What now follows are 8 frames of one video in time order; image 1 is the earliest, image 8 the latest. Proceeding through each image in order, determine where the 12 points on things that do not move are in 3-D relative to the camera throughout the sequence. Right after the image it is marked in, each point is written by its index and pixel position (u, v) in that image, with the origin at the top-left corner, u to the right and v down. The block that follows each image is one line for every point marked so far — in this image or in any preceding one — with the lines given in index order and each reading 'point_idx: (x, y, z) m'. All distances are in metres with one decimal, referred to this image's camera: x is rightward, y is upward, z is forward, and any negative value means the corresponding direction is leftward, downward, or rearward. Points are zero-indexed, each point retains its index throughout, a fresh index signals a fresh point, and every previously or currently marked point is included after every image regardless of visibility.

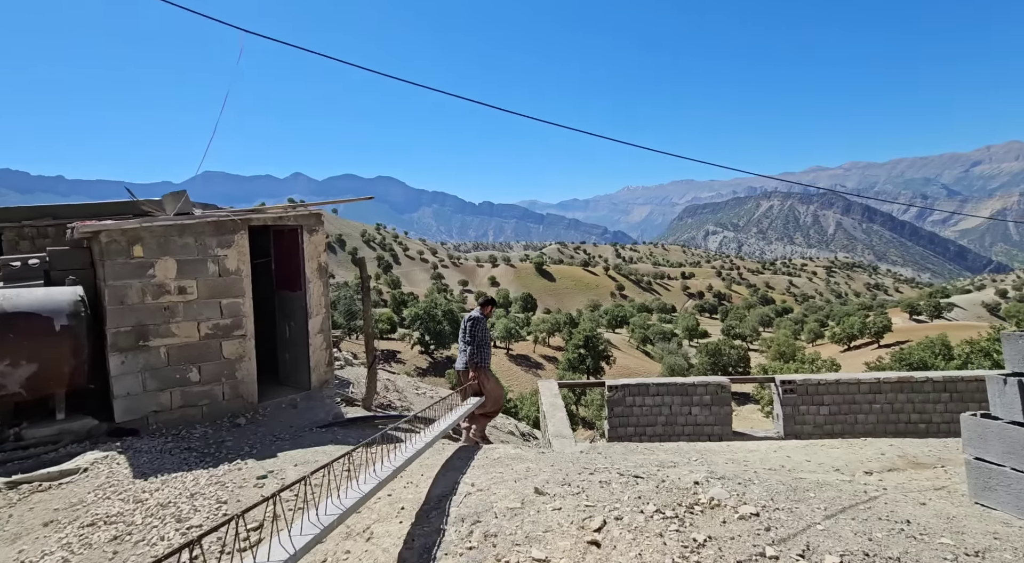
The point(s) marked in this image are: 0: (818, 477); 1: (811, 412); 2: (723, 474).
0: (+5.0, -3.3, +9.9) m
1: (+8.0, -3.5, +16.1) m
2: (+3.4, -3.3, +9.7) m
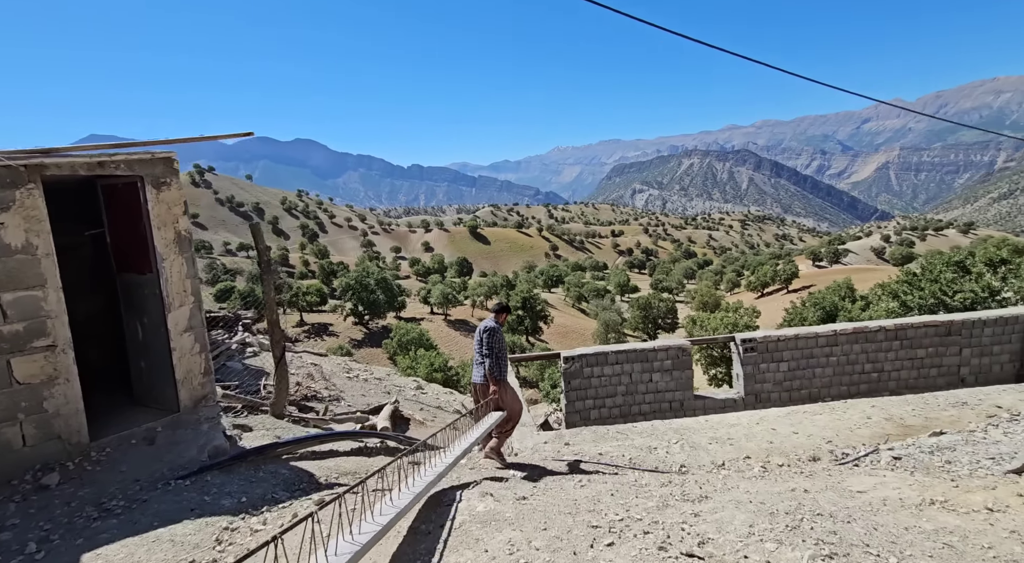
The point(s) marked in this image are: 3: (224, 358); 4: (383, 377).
0: (+4.3, -2.6, +8.7) m
1: (+6.6, -2.2, +15.3) m
2: (+2.7, -2.7, +8.4) m
3: (-6.8, -1.8, +13.9) m
4: (-4.3, -3.2, +19.7) m
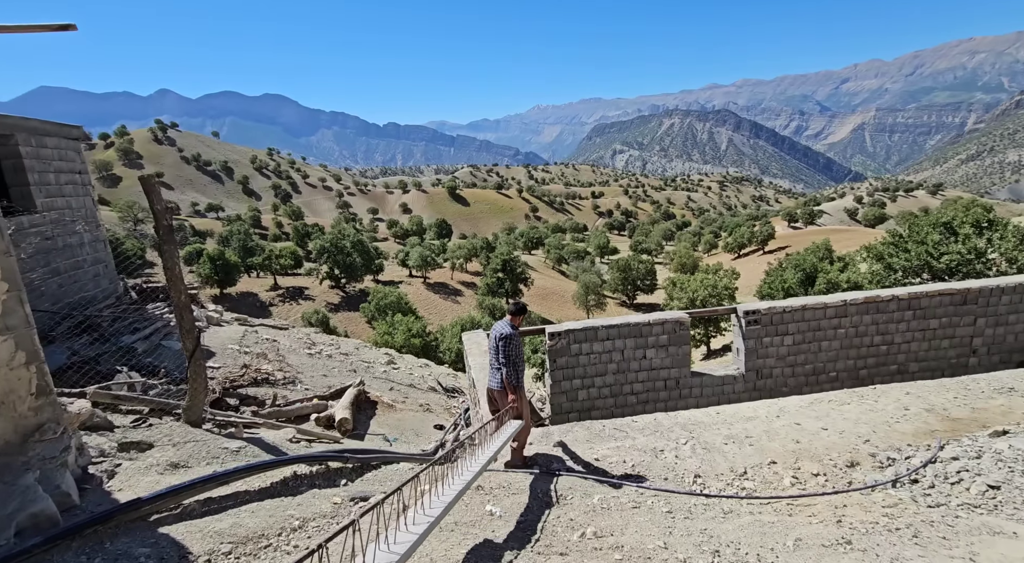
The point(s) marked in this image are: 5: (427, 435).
0: (+4.0, -2.2, +7.3) m
1: (+6.1, -1.4, +13.9) m
2: (+2.5, -2.3, +6.9) m
3: (-7.2, -1.1, +12.1) m
4: (-4.9, -2.2, +18.0) m
5: (-1.7, -3.1, +12.0) m
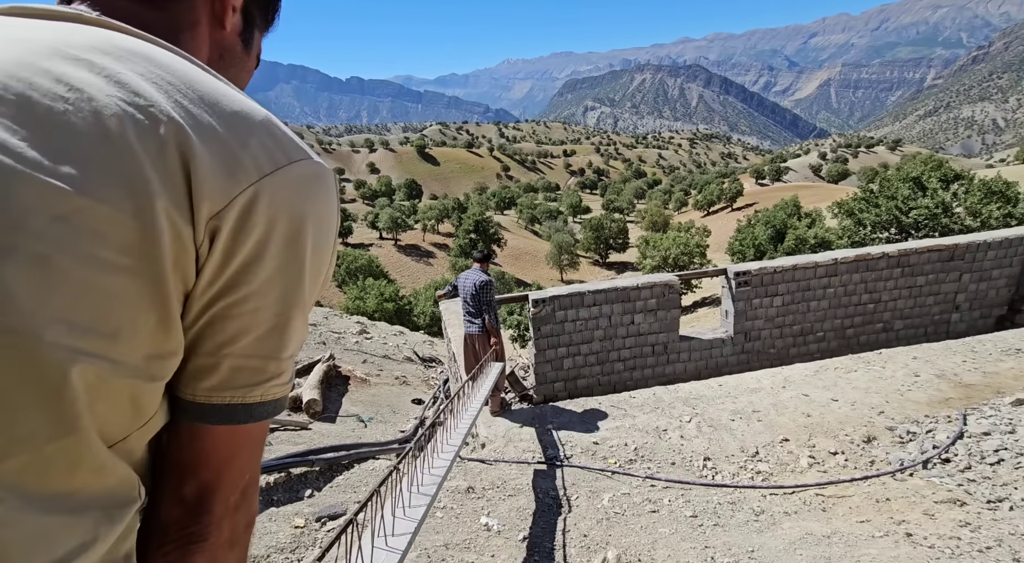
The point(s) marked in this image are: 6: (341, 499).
0: (+3.9, -1.8, +6.7) m
1: (+5.7, -0.5, +13.4) m
2: (+2.4, -1.9, +6.3) m
3: (-7.5, -0.6, +10.9) m
4: (-5.5, -1.2, +17.0) m
5: (-2.0, -2.5, +11.3) m
6: (-1.6, -2.0, +5.7) m
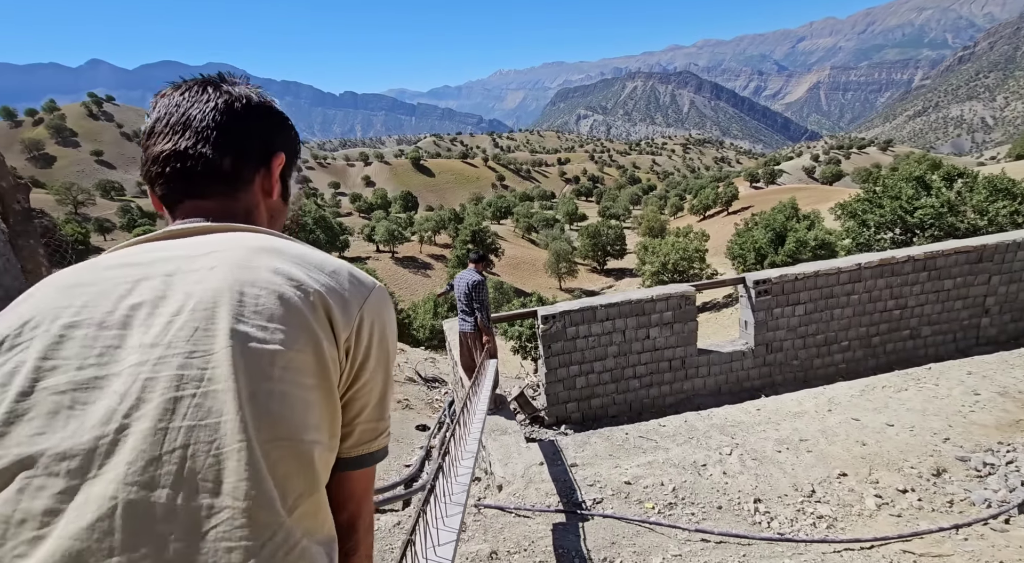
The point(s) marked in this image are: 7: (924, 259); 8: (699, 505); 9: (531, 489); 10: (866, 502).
0: (+4.1, -1.9, +5.9) m
1: (+5.8, -0.7, +12.6) m
2: (+2.6, -2.1, +5.5) m
3: (-7.4, -1.0, +10.1) m
4: (-5.4, -1.7, +16.1) m
5: (-1.8, -2.8, +10.4) m
6: (-1.4, -2.3, +4.9) m
7: (+9.2, +0.5, +13.1) m
8: (+1.7, -2.1, +5.6) m
9: (+0.2, -2.1, +5.9) m
10: (+3.3, -2.0, +5.5) m
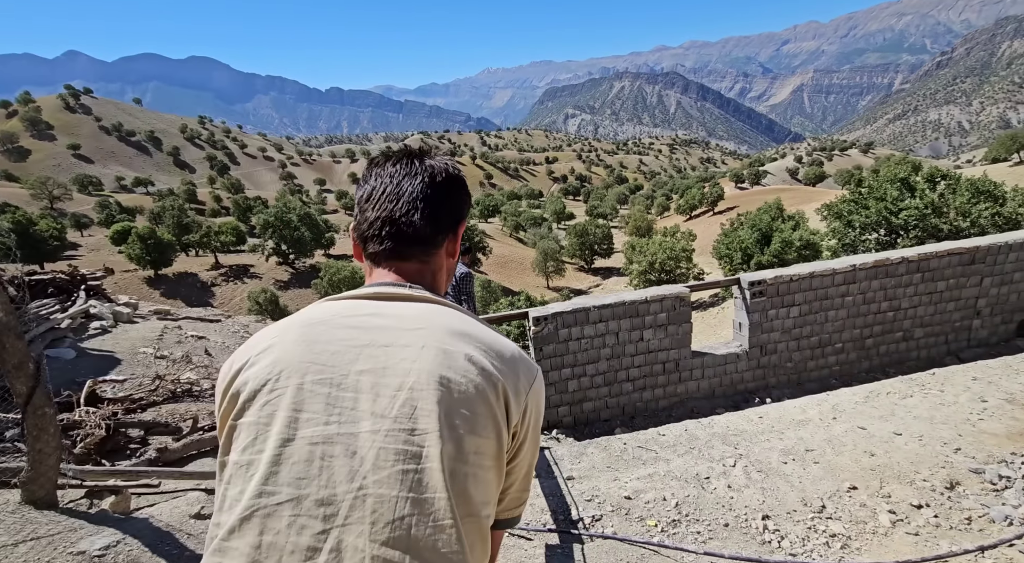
0: (+4.1, -1.9, +5.7) m
1: (+5.6, -0.7, +12.3) m
2: (+2.5, -2.1, +5.2) m
3: (-7.5, -1.0, +9.5) m
4: (-5.7, -1.6, +15.6) m
5: (-2.0, -2.8, +10.0) m
6: (-1.5, -2.3, +4.5) m
7: (+8.9, +0.5, +13.0) m
8: (+1.7, -2.1, +5.2) m
9: (+0.1, -2.1, +5.6) m
10: (+3.2, -2.1, +5.2) m
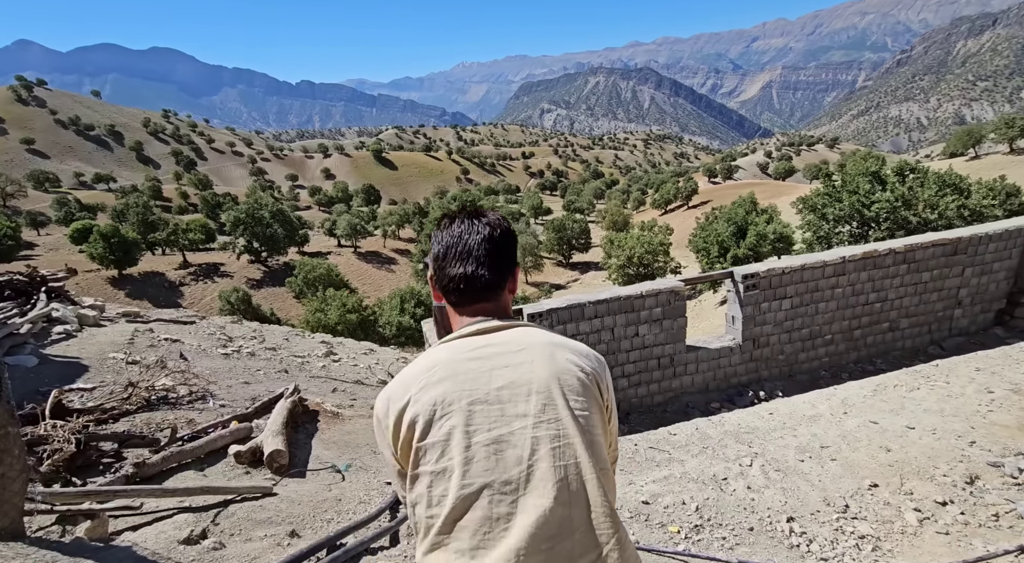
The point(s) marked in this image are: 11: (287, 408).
0: (+4.2, -1.8, +5.5) m
1: (+5.4, -0.6, +12.3) m
2: (+2.7, -2.0, +5.0) m
3: (-7.6, -1.0, +9.0) m
4: (-5.9, -1.6, +15.1) m
5: (-2.1, -2.8, +9.7) m
6: (-1.3, -2.3, +4.1) m
7: (+8.7, +0.7, +13.0) m
8: (+1.8, -2.1, +5.0) m
9: (+0.2, -2.1, +5.3) m
10: (+3.3, -2.0, +5.0) m
11: (-3.5, -2.0, +9.4) m
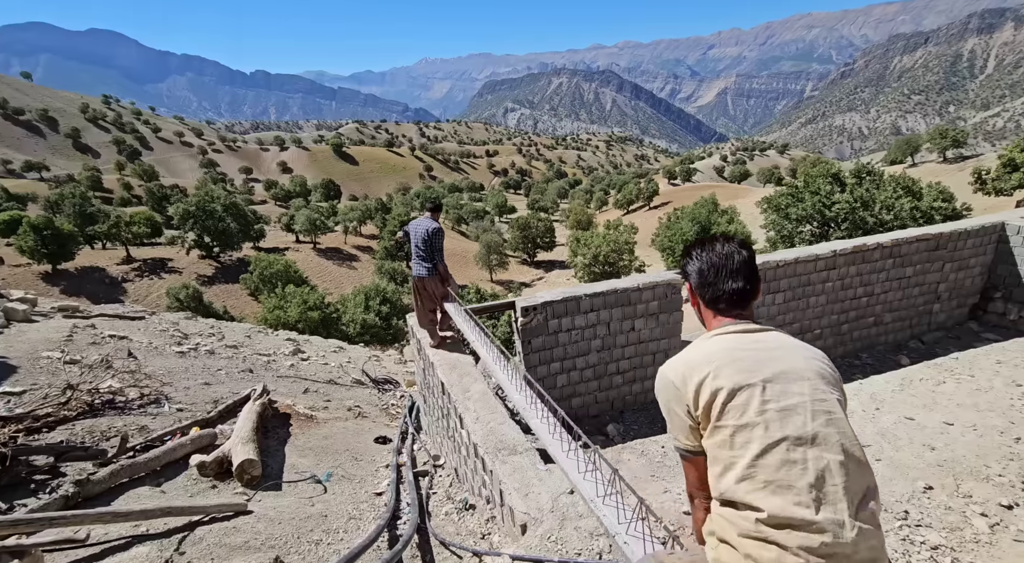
0: (+4.3, -1.7, +5.1) m
1: (+5.2, -0.4, +11.9) m
2: (+2.9, -1.9, +4.5) m
3: (-7.6, -0.9, +7.8) m
4: (-6.4, -1.4, +14.0) m
5: (-2.1, -2.6, +8.8) m
6: (-1.0, -2.1, +3.4) m
7: (+8.4, +0.8, +12.8) m
8: (+2.0, -1.9, +4.4) m
9: (+0.4, -1.9, +4.6) m
10: (+3.5, -1.9, +4.5) m
11: (-3.6, -1.8, +8.5) m
